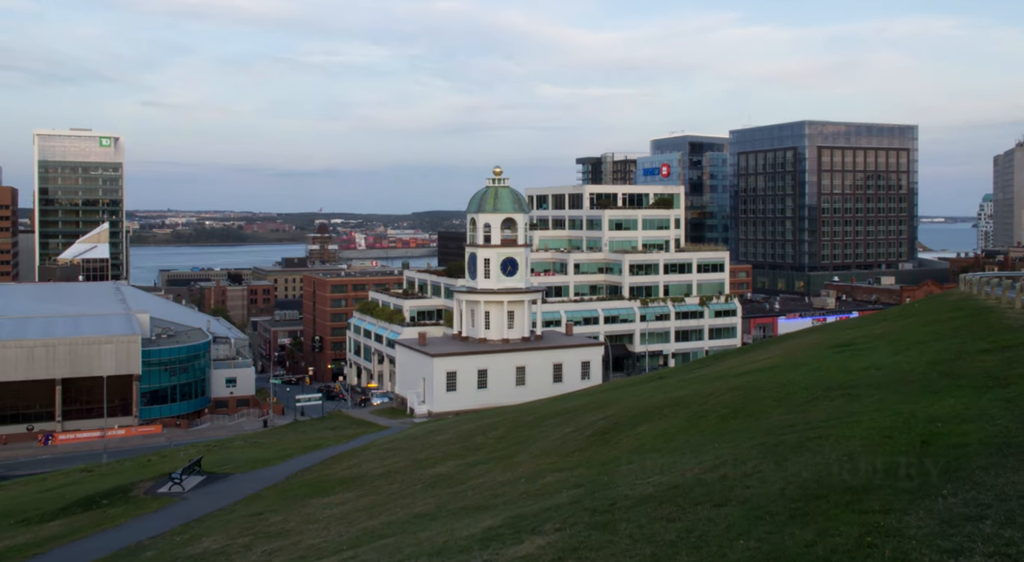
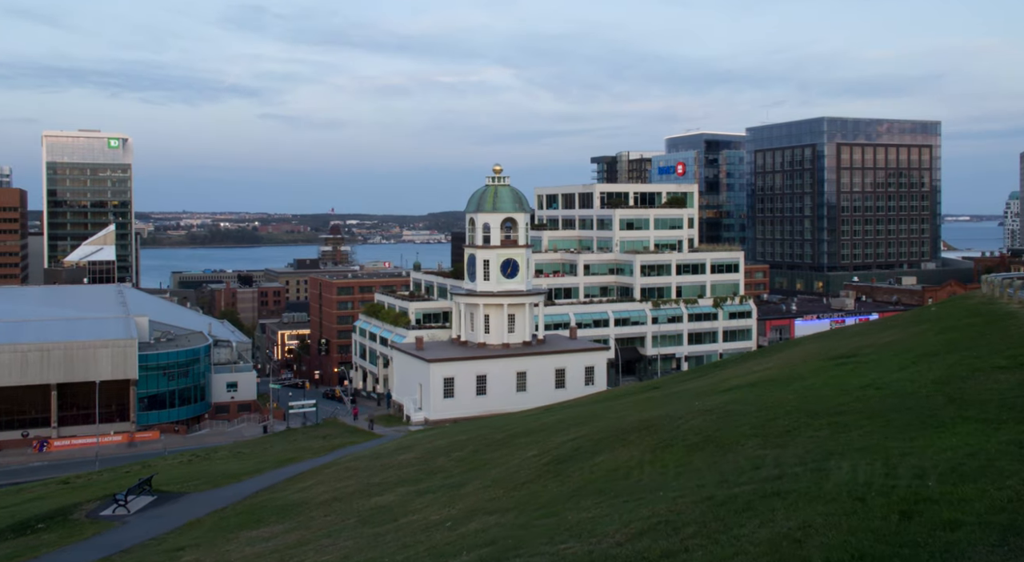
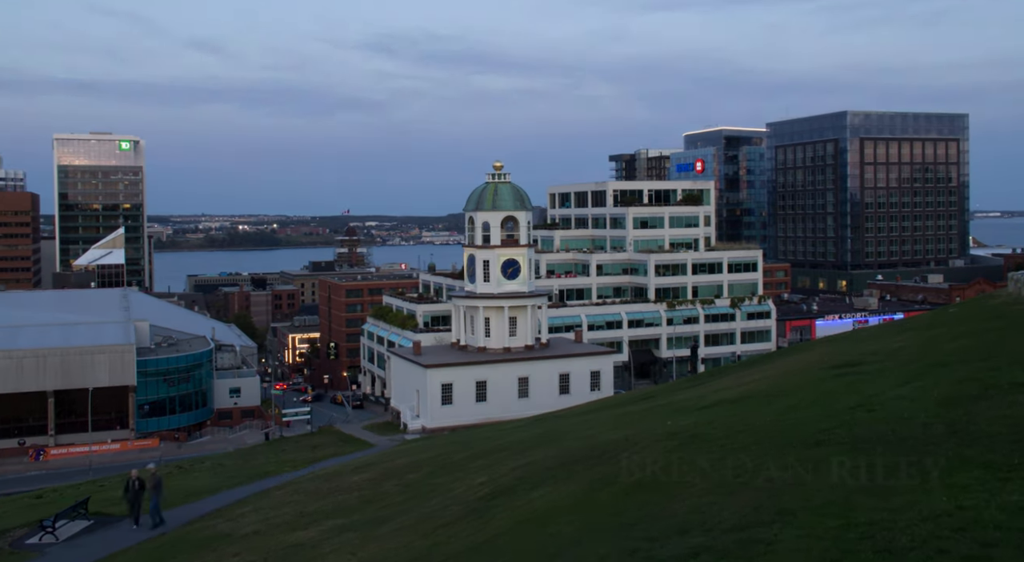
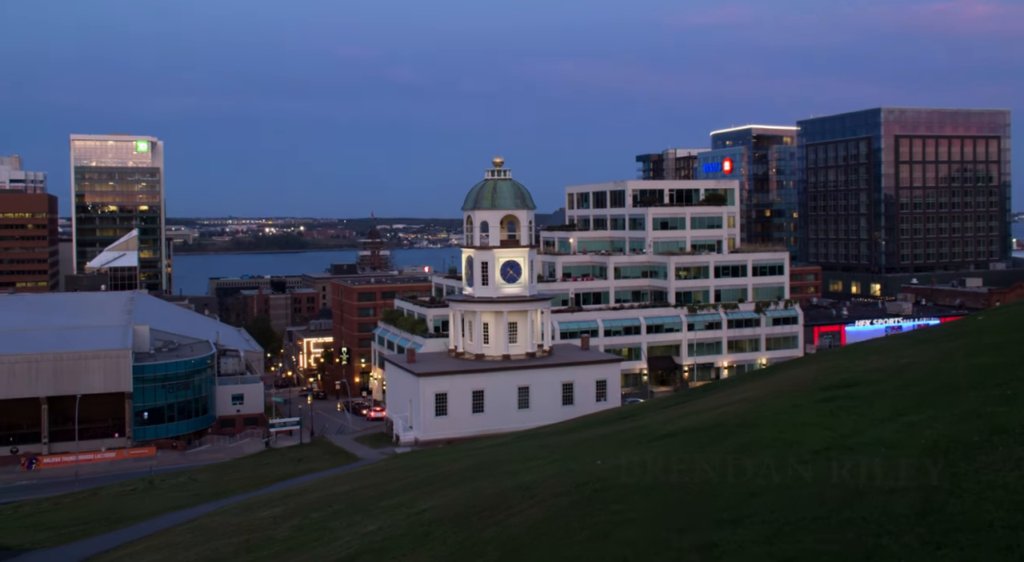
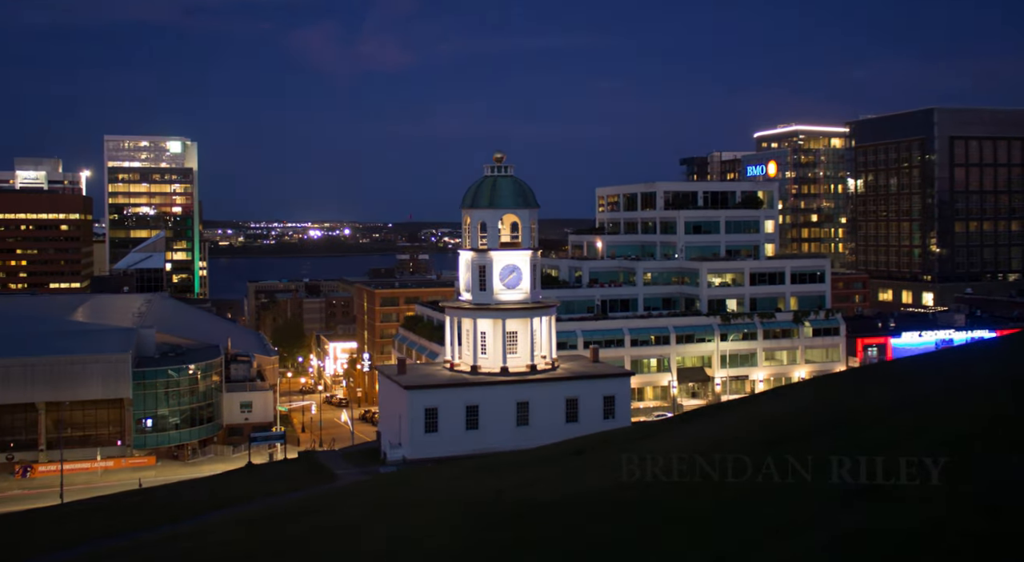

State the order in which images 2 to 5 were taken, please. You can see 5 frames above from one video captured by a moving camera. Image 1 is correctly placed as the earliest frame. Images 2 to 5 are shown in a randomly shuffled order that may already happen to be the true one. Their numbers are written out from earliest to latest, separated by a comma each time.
2, 3, 4, 5
